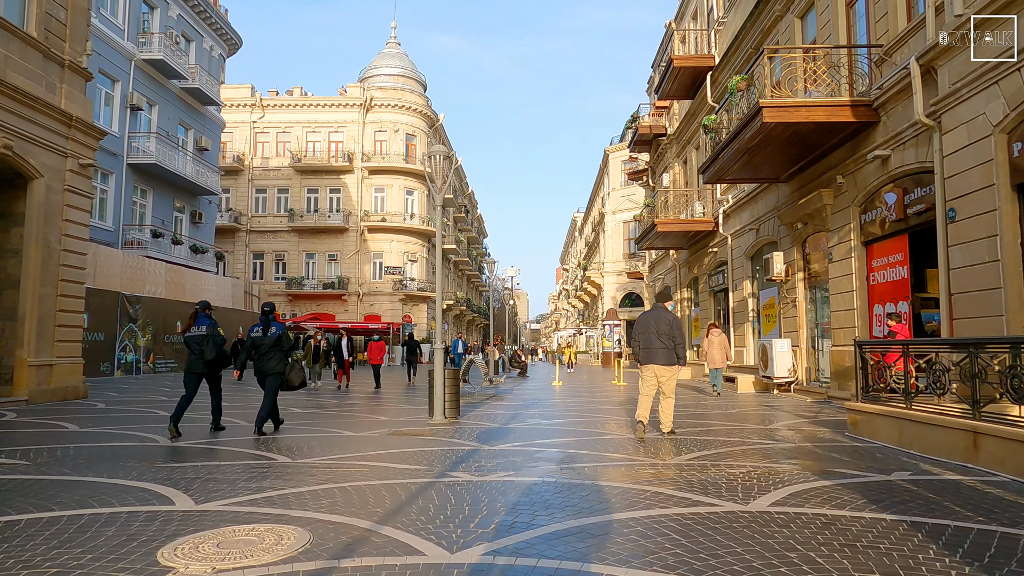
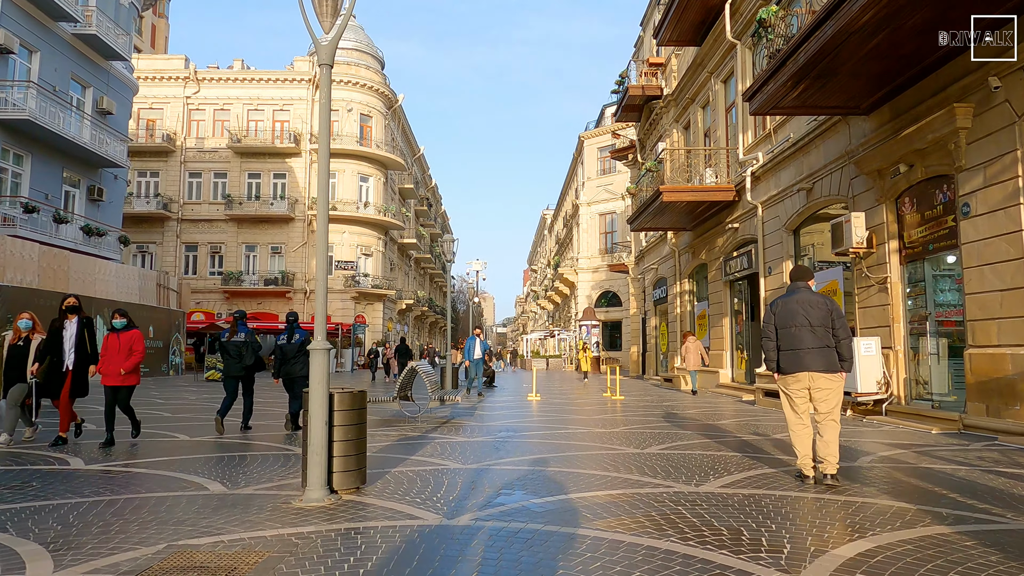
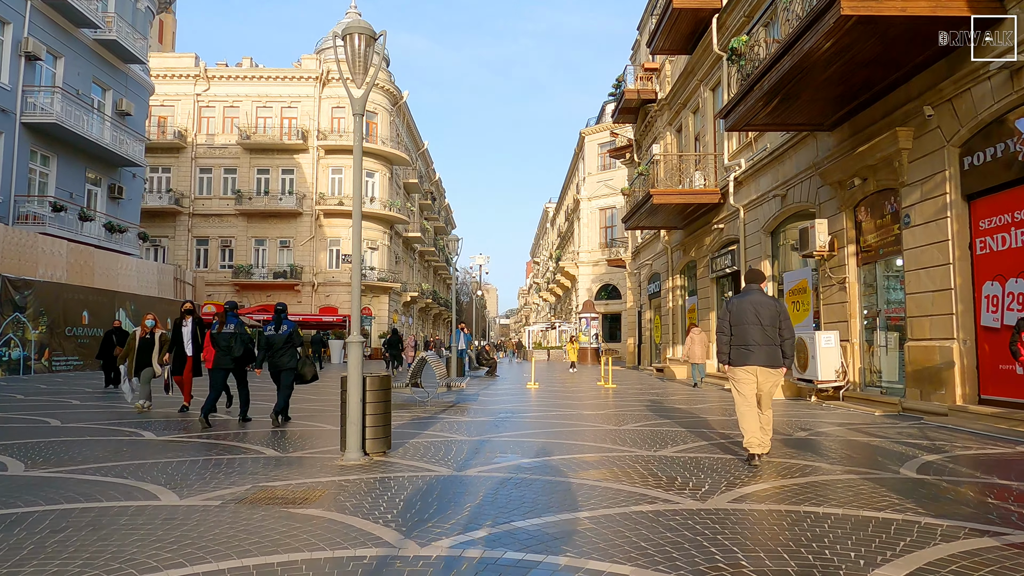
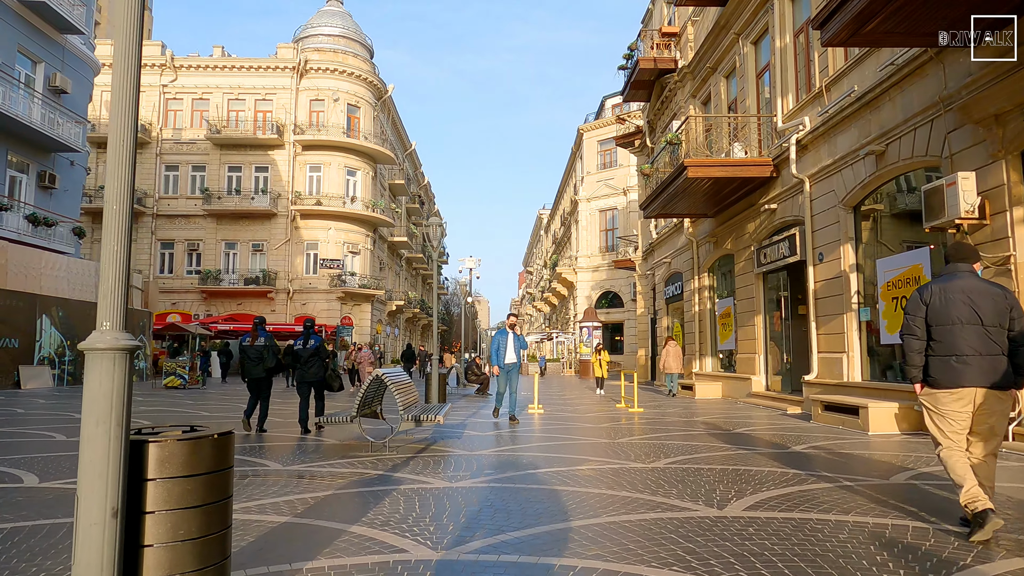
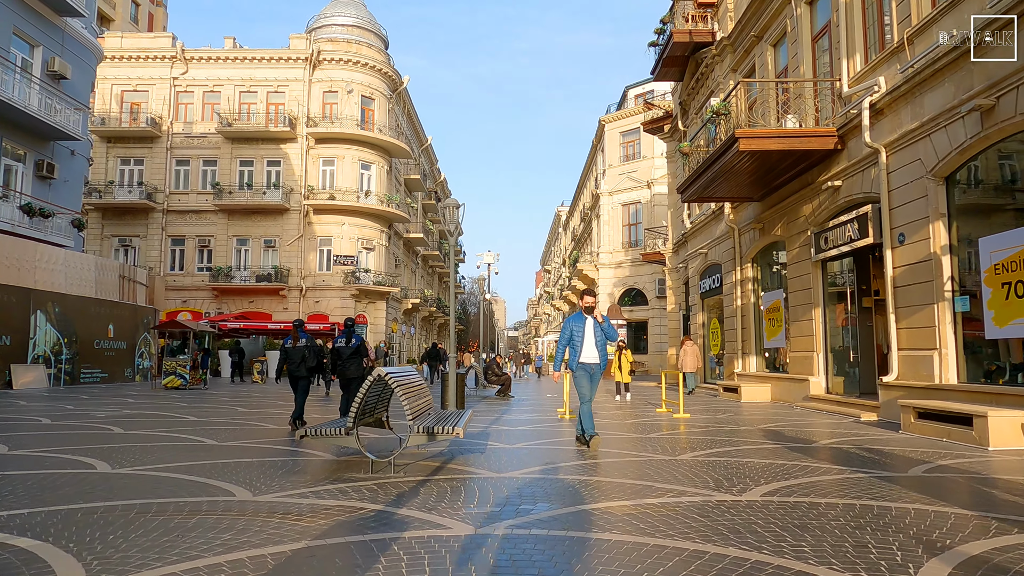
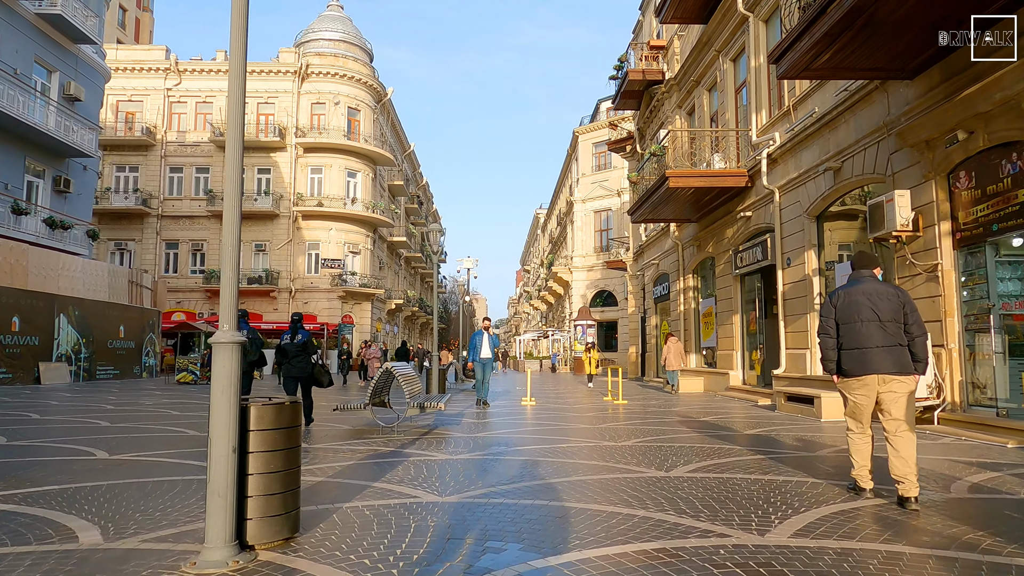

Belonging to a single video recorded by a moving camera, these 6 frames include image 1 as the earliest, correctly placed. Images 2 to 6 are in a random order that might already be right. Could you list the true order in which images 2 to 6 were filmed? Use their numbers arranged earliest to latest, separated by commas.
3, 2, 6, 4, 5
